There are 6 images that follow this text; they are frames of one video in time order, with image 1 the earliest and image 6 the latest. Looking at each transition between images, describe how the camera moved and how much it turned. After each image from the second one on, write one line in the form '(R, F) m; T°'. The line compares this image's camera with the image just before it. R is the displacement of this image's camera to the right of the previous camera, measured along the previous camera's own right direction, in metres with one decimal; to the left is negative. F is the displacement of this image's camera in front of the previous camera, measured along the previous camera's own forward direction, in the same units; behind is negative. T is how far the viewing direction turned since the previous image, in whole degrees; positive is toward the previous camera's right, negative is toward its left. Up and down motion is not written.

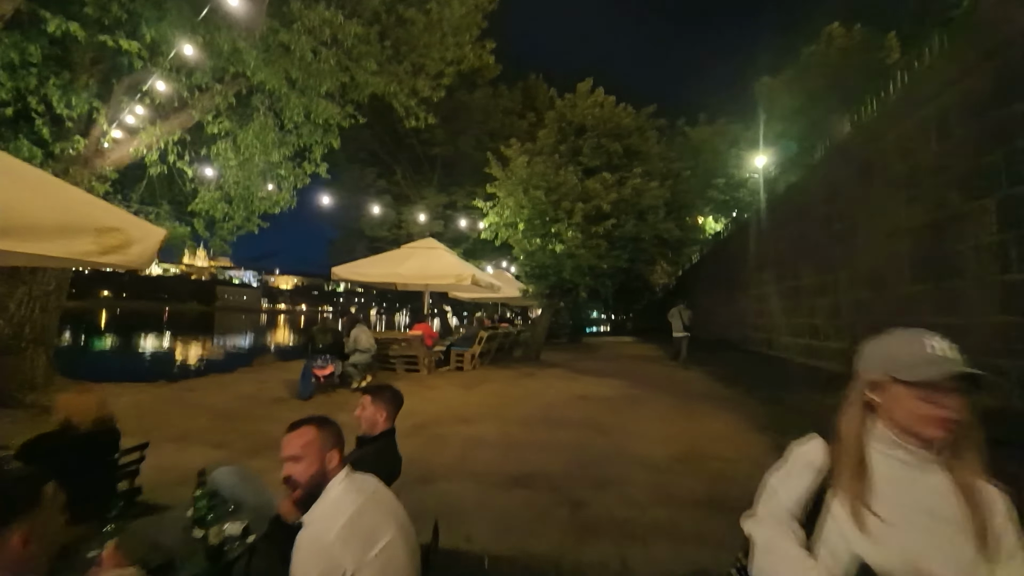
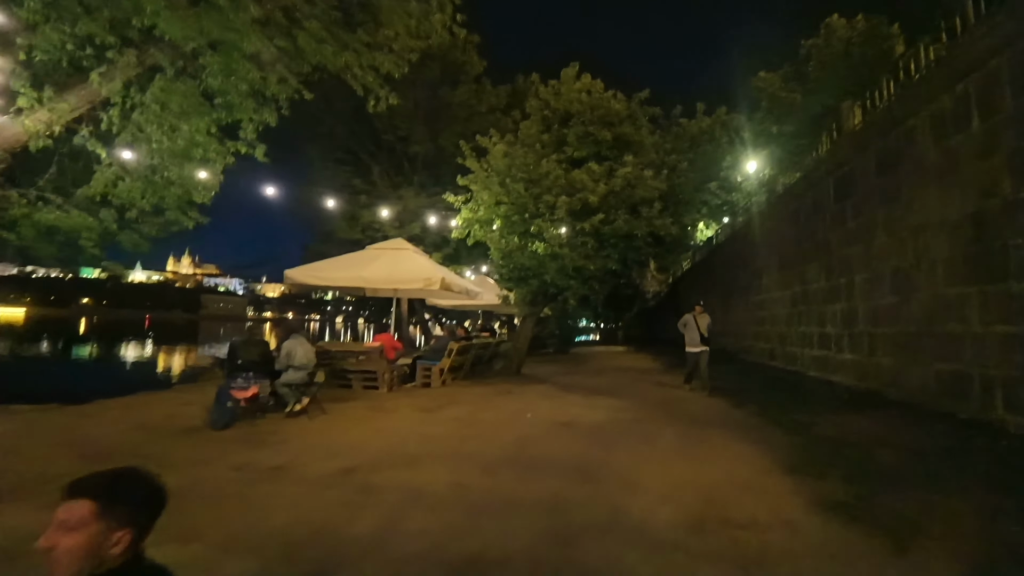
(+0.4, +1.7) m; +1°
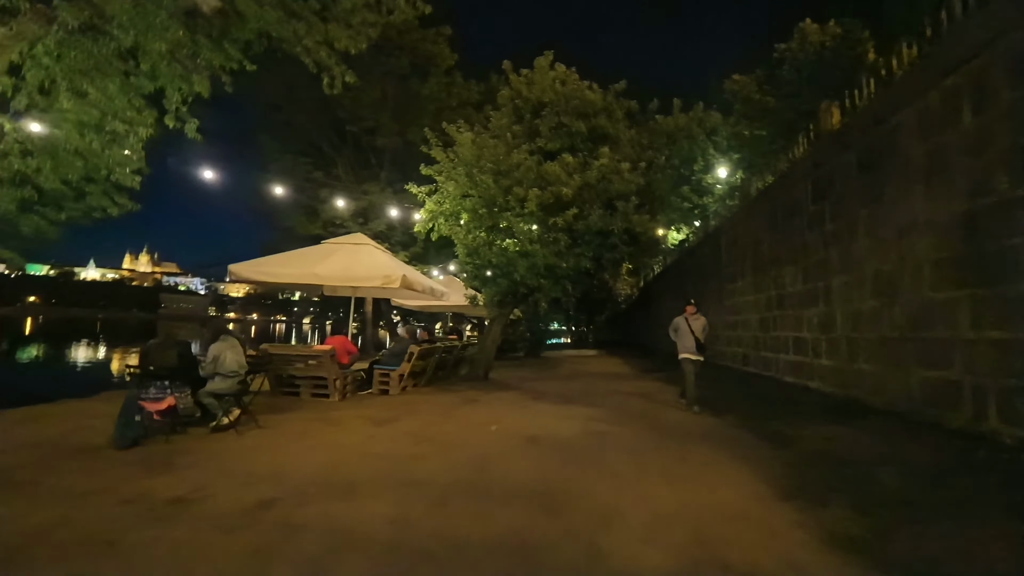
(+0.1, +0.9) m; +3°
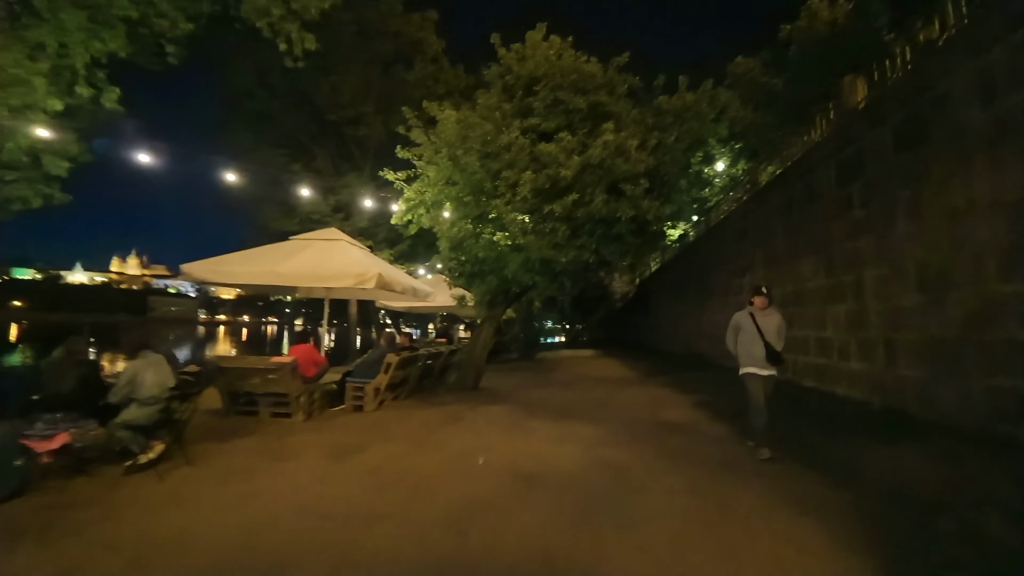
(0.0, +1.4) m; +1°
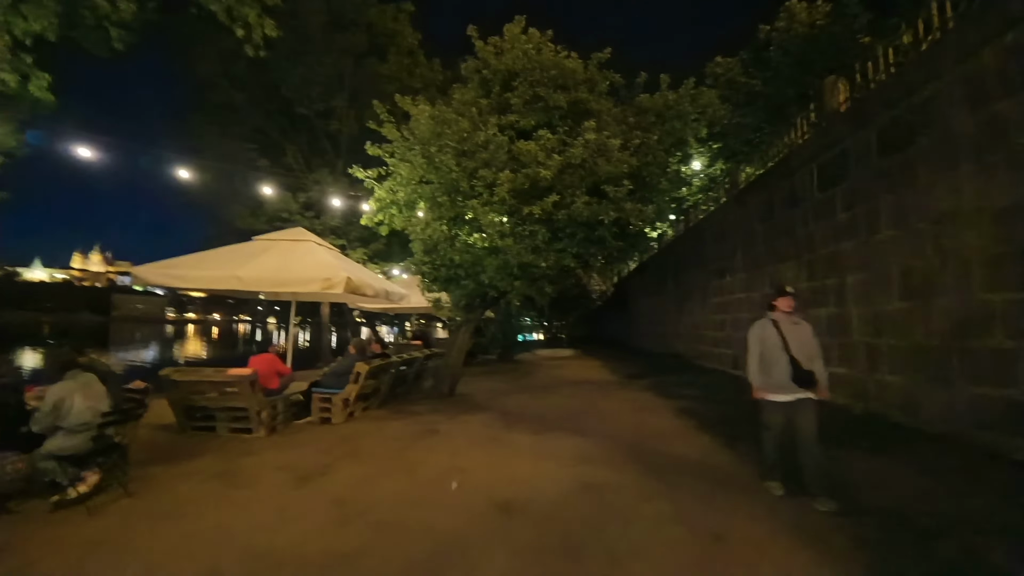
(0.0, +0.5) m; +3°
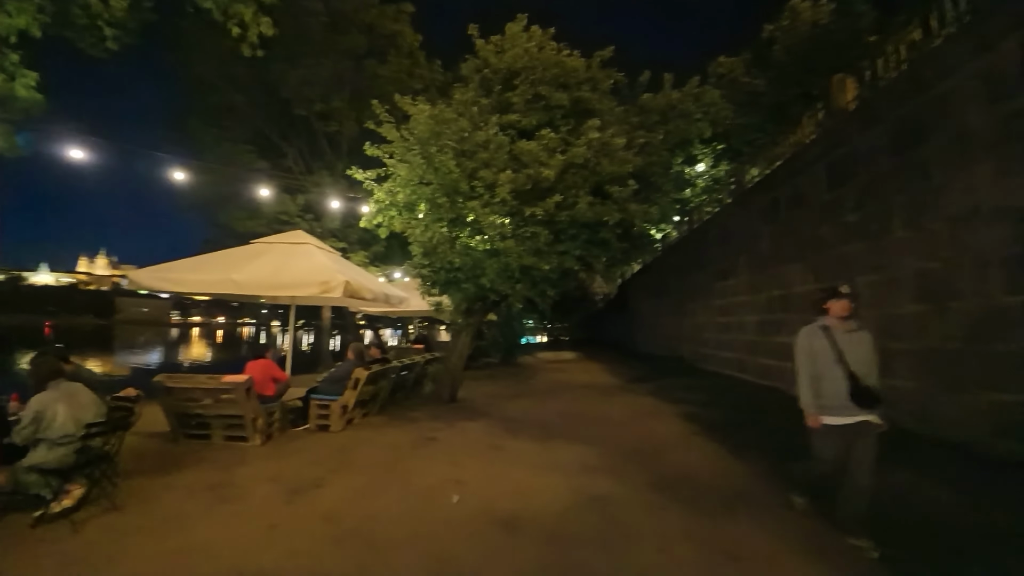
(0.0, +0.2) m; 0°
